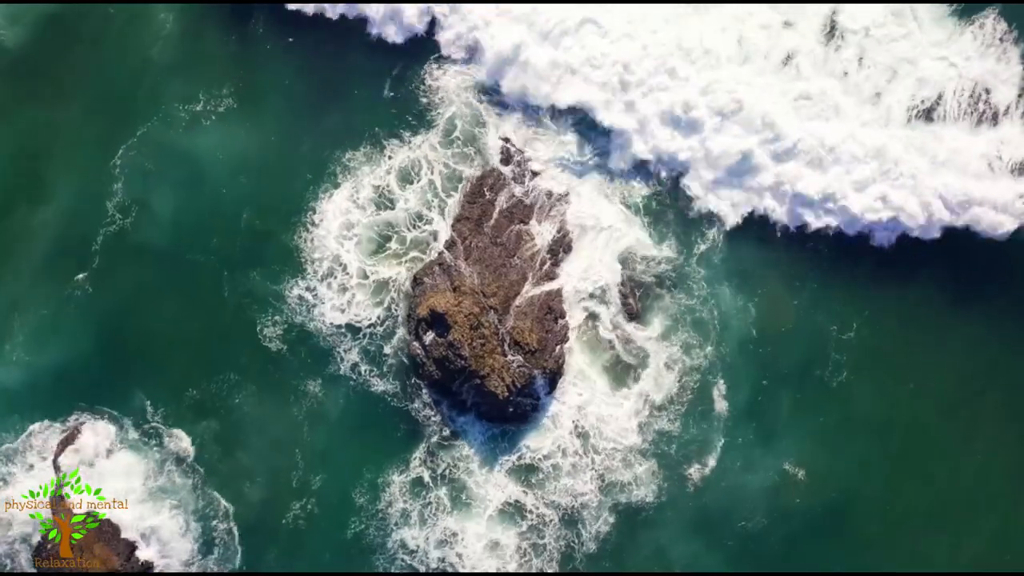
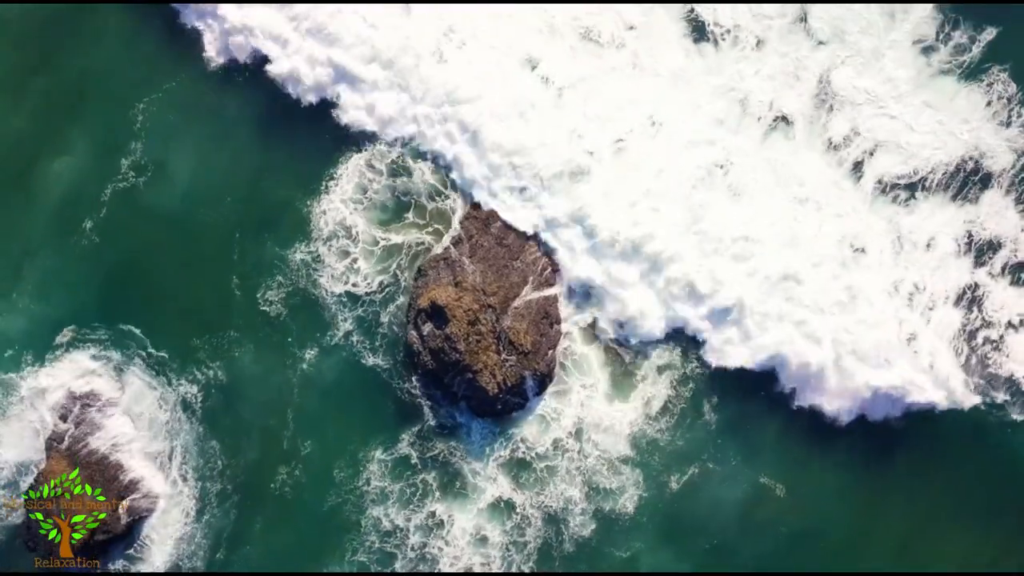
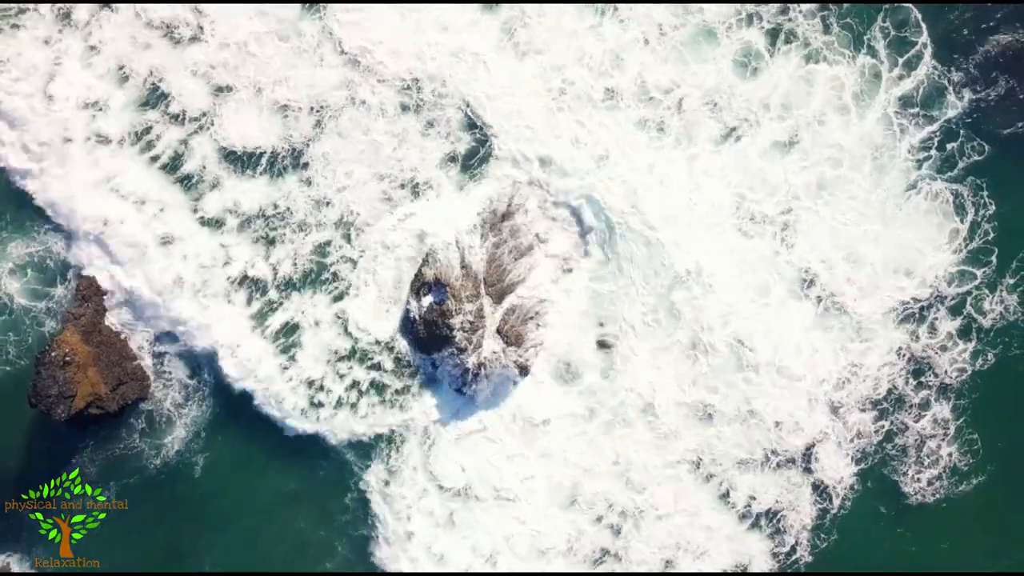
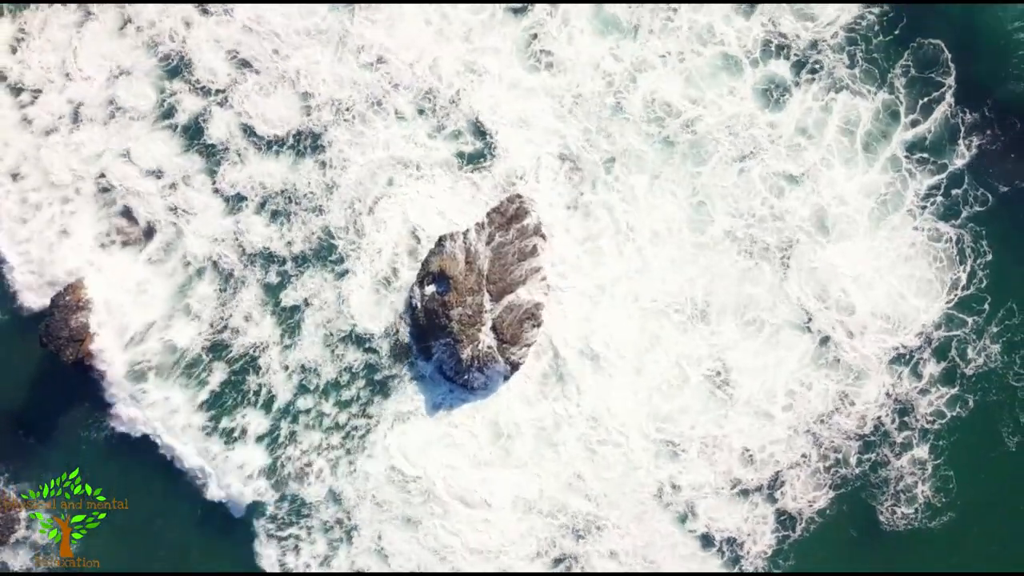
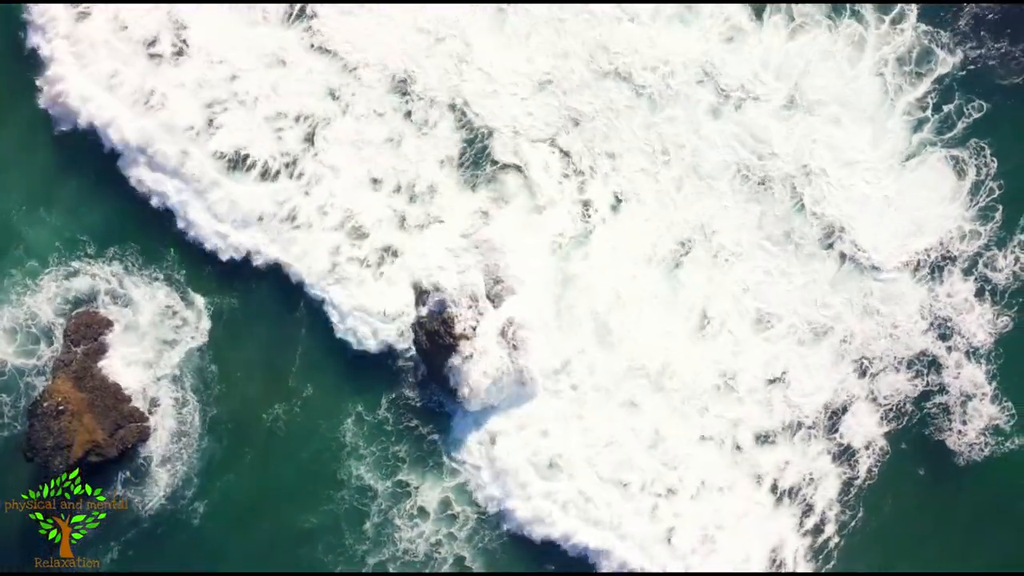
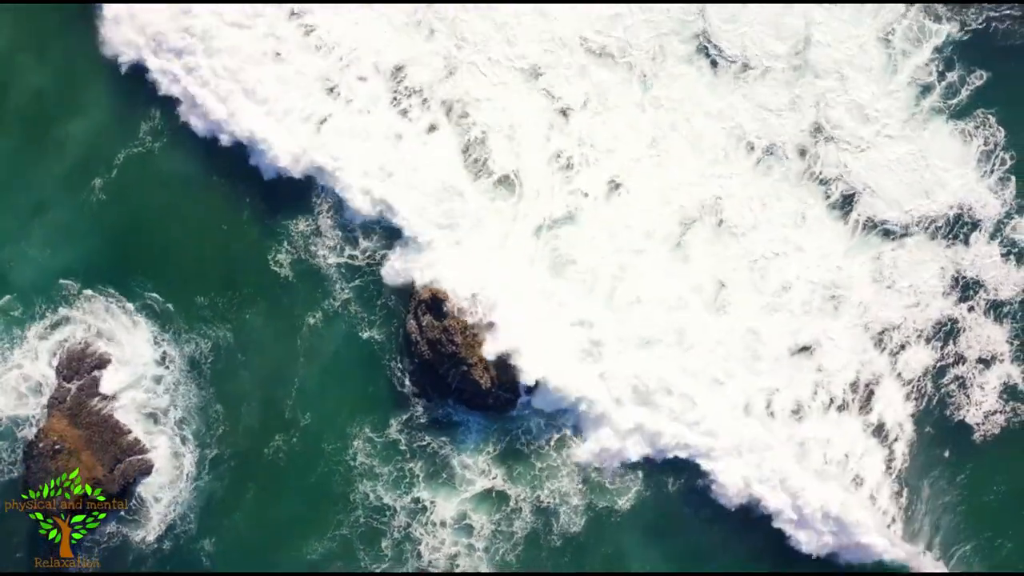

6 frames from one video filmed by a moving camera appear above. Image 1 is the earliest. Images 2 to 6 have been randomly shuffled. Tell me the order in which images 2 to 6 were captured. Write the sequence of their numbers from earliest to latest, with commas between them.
2, 6, 5, 3, 4
